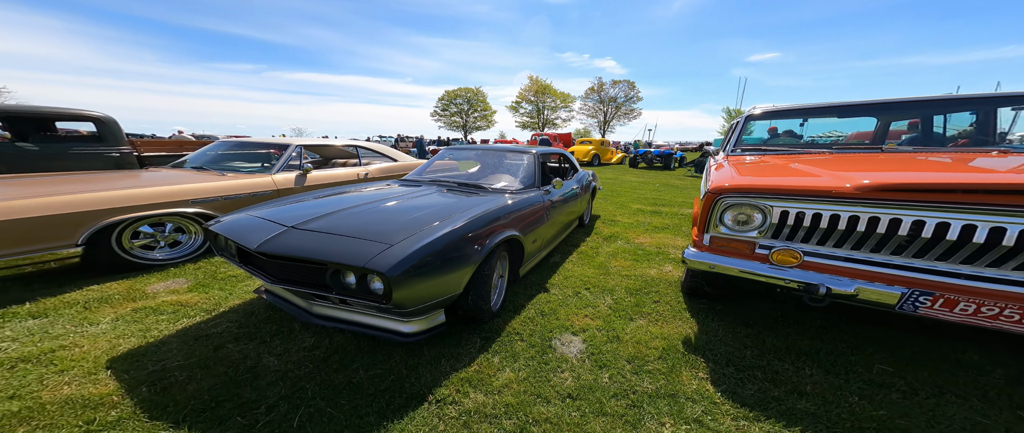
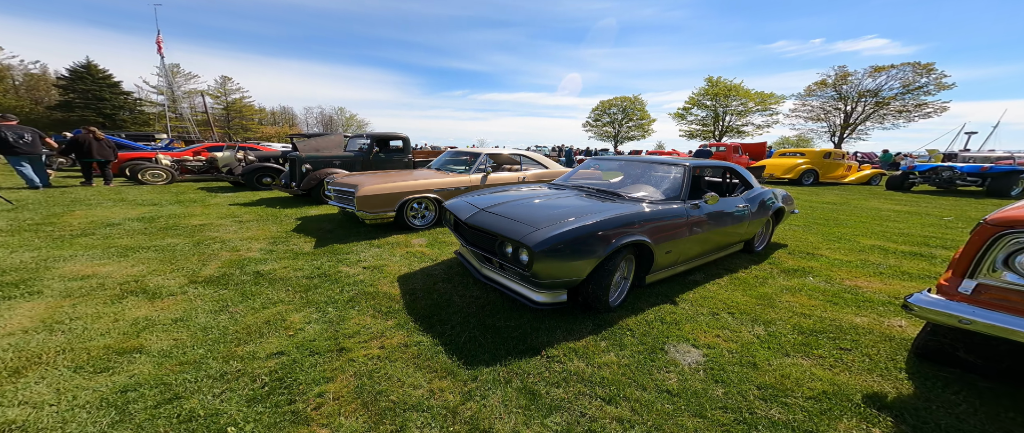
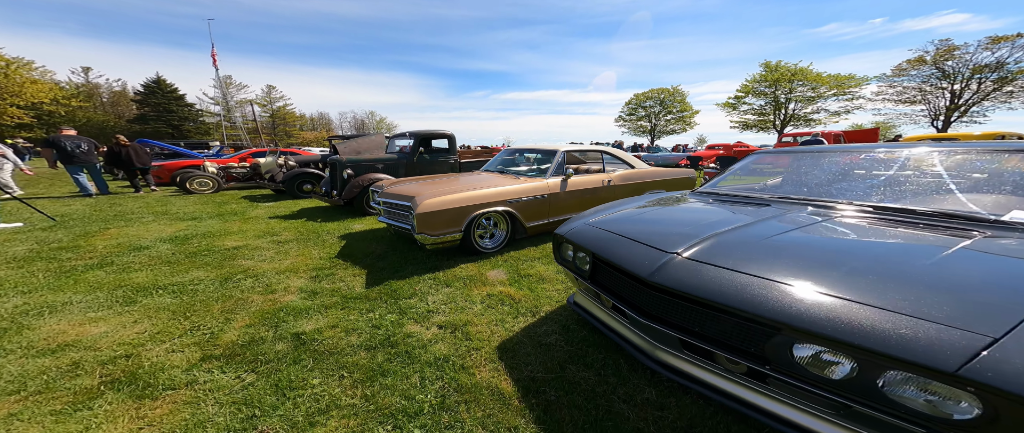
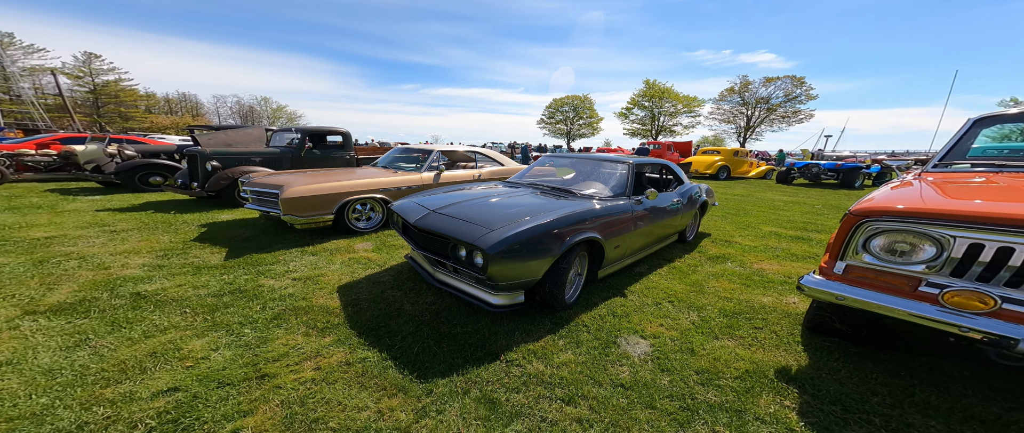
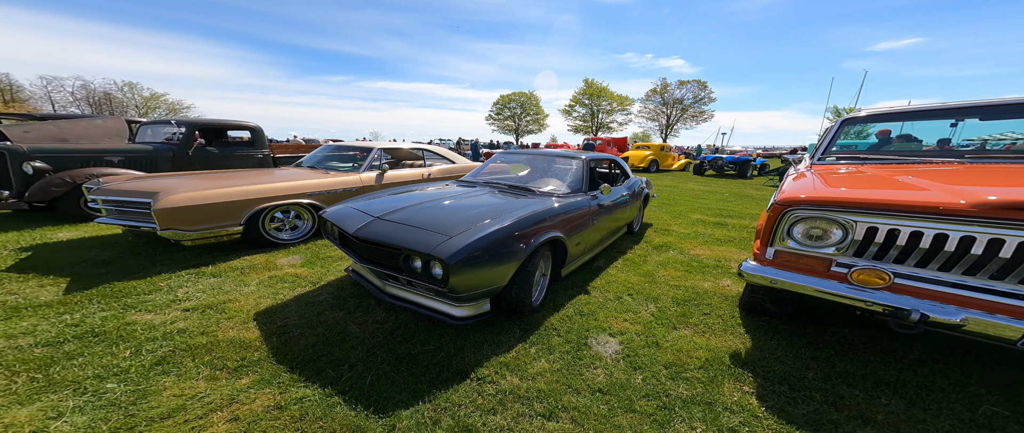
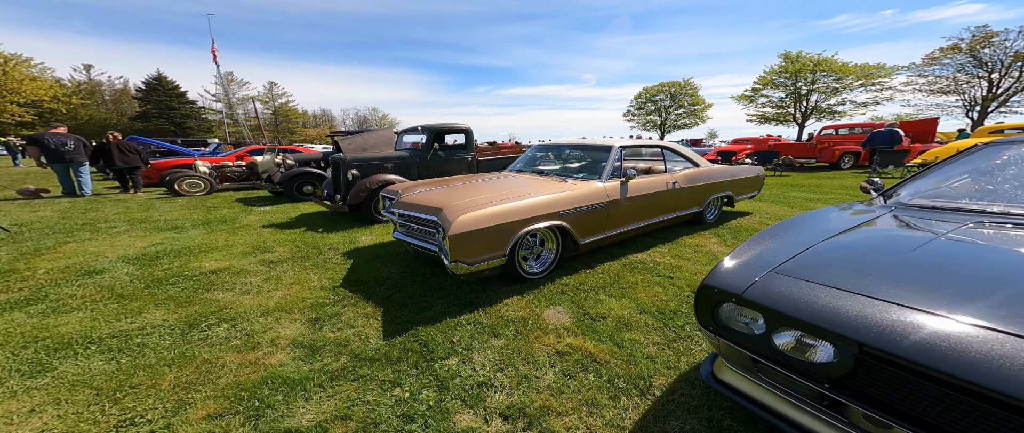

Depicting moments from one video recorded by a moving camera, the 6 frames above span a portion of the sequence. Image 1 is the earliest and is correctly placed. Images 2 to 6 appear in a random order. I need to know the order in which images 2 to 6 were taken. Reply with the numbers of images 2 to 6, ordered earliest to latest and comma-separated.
5, 4, 2, 3, 6
